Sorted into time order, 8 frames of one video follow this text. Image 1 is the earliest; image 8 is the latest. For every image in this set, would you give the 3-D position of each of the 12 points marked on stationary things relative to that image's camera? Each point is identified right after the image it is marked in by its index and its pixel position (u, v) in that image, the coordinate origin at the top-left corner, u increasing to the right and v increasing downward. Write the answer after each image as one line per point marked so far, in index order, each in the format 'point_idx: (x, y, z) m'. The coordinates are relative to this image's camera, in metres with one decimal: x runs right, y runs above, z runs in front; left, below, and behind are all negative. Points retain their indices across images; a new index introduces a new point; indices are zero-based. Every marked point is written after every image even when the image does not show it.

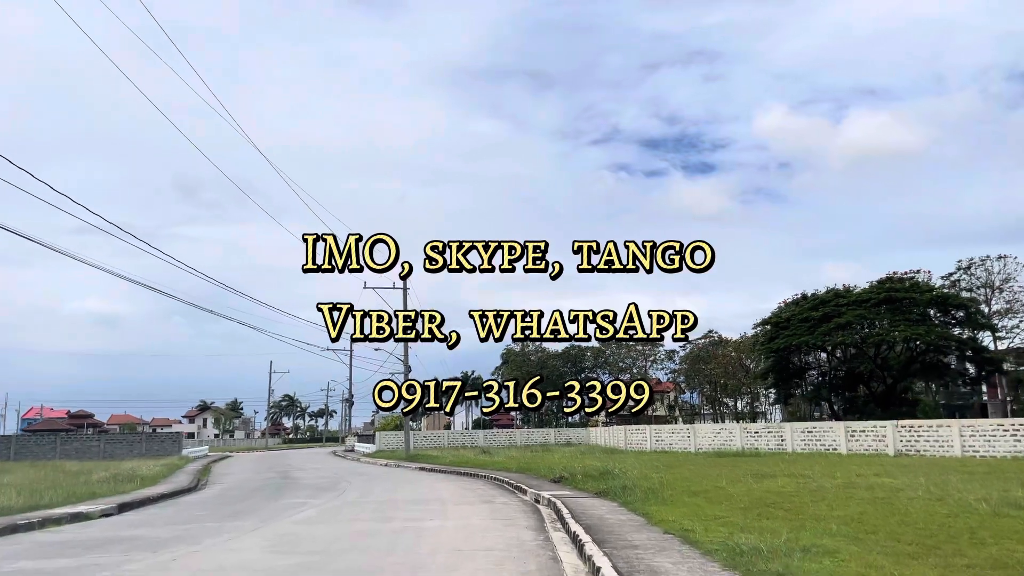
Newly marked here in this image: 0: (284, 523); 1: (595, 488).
0: (-3.7, -3.8, +12.8) m
1: (+1.9, -4.6, +18.1) m
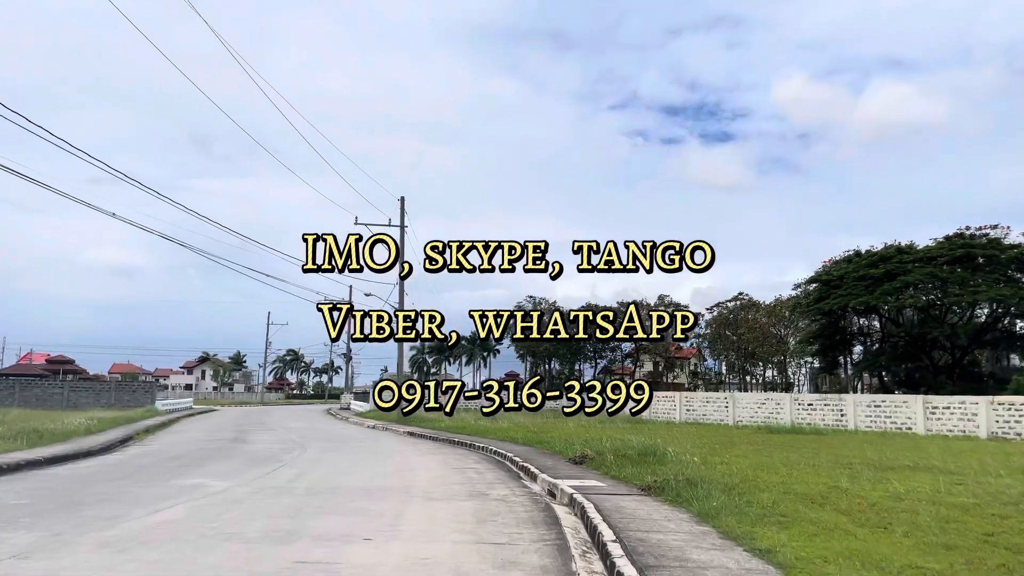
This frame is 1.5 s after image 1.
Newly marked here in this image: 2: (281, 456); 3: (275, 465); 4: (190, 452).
0: (-3.7, -2.2, +6.9) m
1: (+2.0, -2.9, +12.1) m
2: (-5.2, -3.7, +17.5) m
3: (-4.6, -3.4, +15.3) m
4: (-8.0, -4.0, +19.5) m
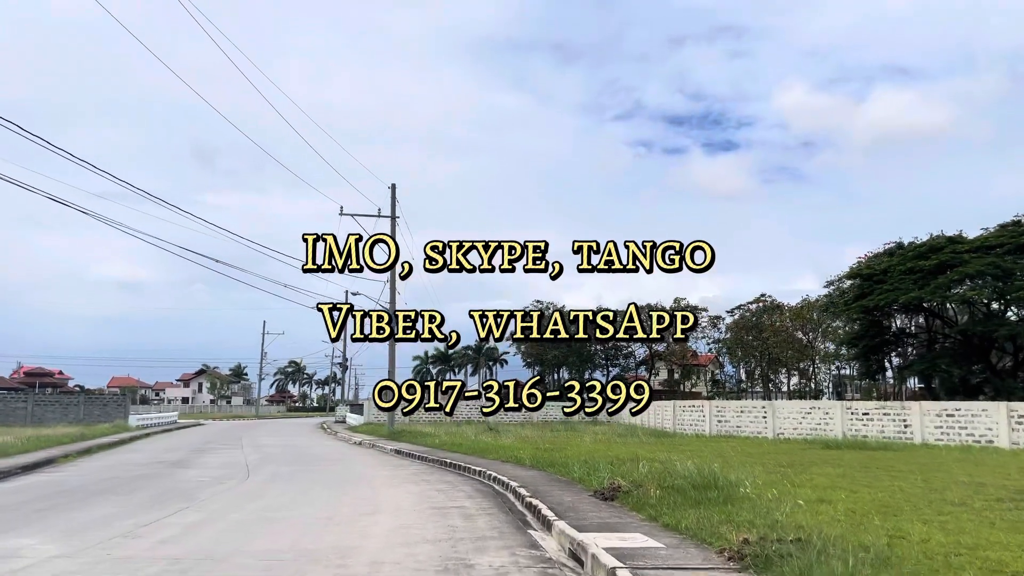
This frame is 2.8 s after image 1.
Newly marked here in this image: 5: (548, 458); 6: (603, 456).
0: (-3.7, -1.7, +2.5) m
1: (+2.0, -2.4, +7.6) m
2: (-5.1, -3.3, +13.1) m
3: (-4.5, -3.0, +10.8) m
4: (-7.9, -3.7, +15.1) m
5: (+1.0, -4.0, +18.7) m
6: (+2.2, -4.0, +18.6) m
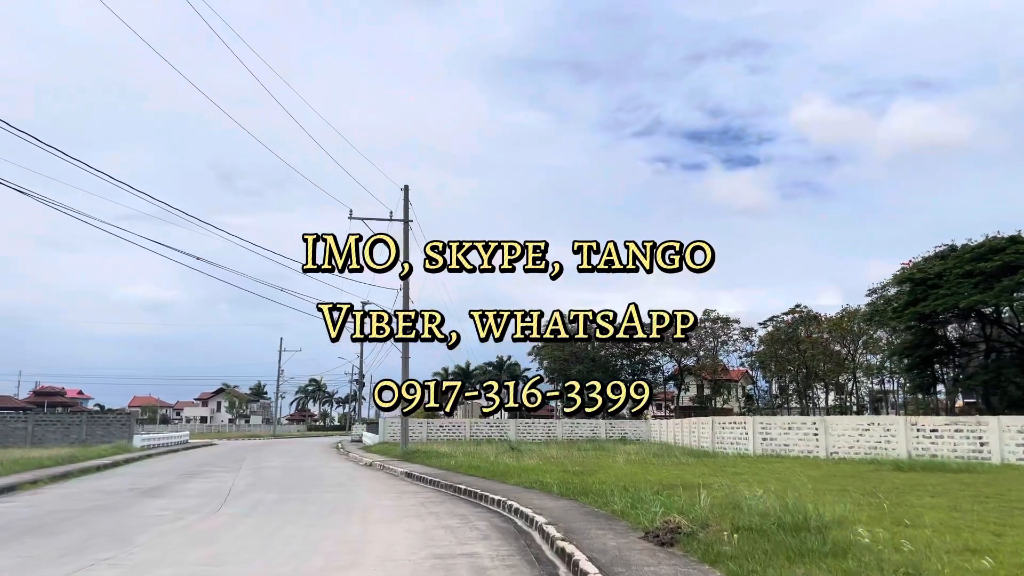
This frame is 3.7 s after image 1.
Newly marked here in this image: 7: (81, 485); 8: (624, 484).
0: (-3.7, -1.3, 0.0) m
1: (+2.2, -2.1, +4.9) m
2: (-4.7, -3.2, +10.6) m
3: (-4.2, -2.8, +8.3) m
4: (-7.5, -3.6, +12.6) m
5: (+1.5, -3.9, +16.0) m
6: (+2.7, -3.9, +15.8) m
7: (-10.0, -4.6, +18.5) m
8: (+2.2, -3.8, +15.3) m
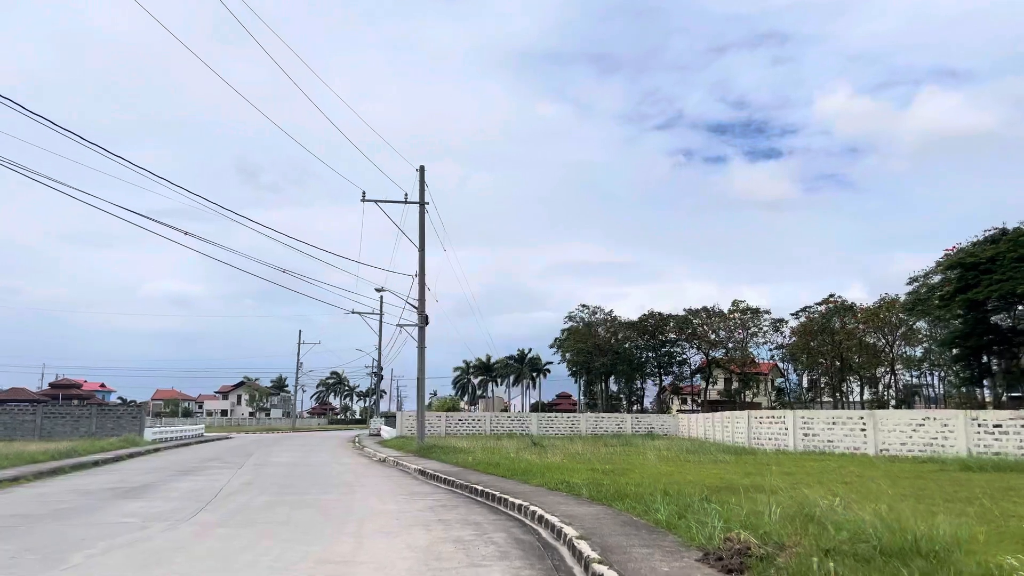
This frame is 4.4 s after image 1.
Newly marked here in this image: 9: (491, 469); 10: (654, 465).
0: (-3.7, -1.0, -1.8) m
1: (+2.3, -1.7, +3.0) m
2: (-4.5, -2.8, +8.8) m
3: (-4.0, -2.4, +6.5) m
4: (-7.1, -3.2, +11.0) m
5: (+1.9, -3.5, +14.1) m
6: (+3.1, -3.4, +13.9) m
7: (-9.5, -4.2, +16.9) m
8: (+2.6, -3.4, +13.4) m
9: (-0.5, -4.5, +19.7) m
10: (+3.5, -4.4, +19.7) m
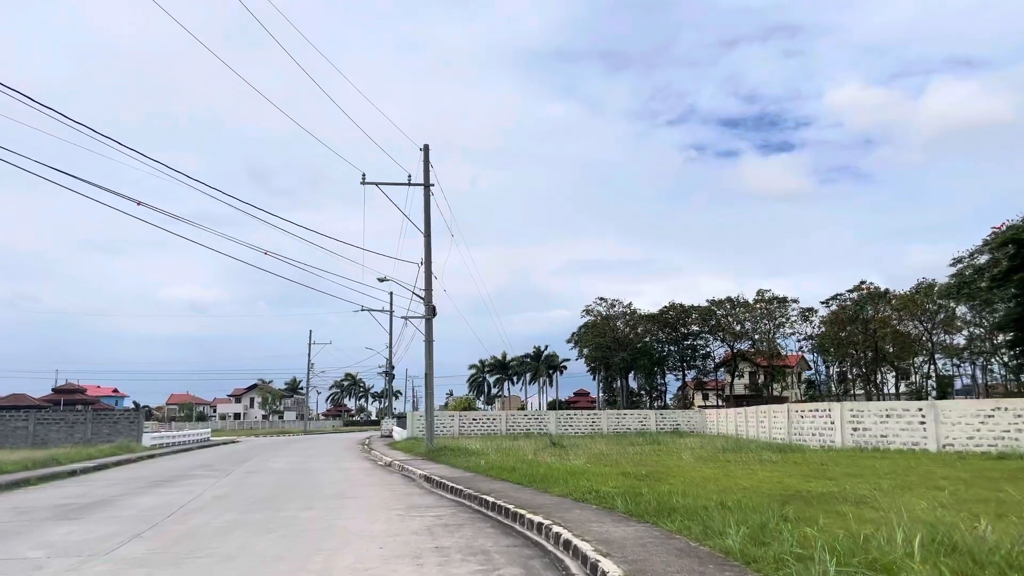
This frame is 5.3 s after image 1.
0: (-3.8, -0.6, -4.2) m
1: (+2.3, -1.2, +0.5) m
2: (-4.3, -2.4, +6.5) m
3: (-3.9, -2.1, +4.1) m
4: (-6.9, -2.9, +8.6) m
5: (+2.2, -3.0, +11.6) m
6: (+3.4, -2.9, +11.4) m
7: (-9.2, -3.9, +14.6) m
8: (+2.8, -2.9, +10.9) m
9: (-0.1, -4.1, +17.3) m
10: (+3.9, -3.9, +17.2) m
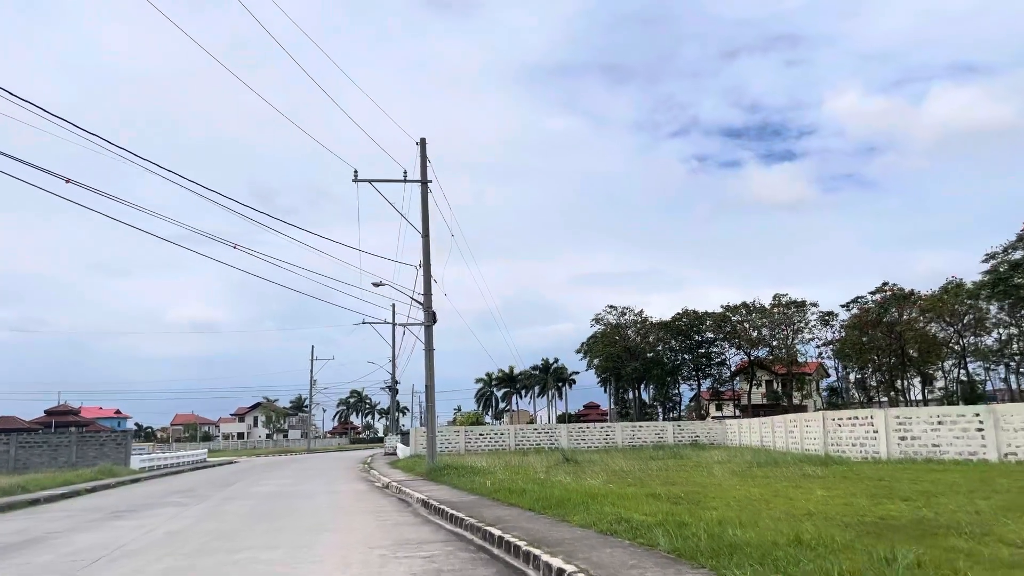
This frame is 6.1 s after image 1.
0: (-3.8, -0.2, -6.4) m
1: (+2.3, -0.8, -1.8) m
2: (-4.2, -2.2, +4.2) m
3: (-3.9, -1.8, +1.9) m
4: (-6.8, -2.8, +6.4) m
5: (+2.3, -2.8, +9.3) m
6: (+3.5, -2.7, +9.1) m
7: (-9.0, -3.9, +12.3) m
8: (+2.9, -2.6, +8.6) m
9: (+0.1, -4.0, +14.9) m
10: (+4.1, -3.7, +14.8) m
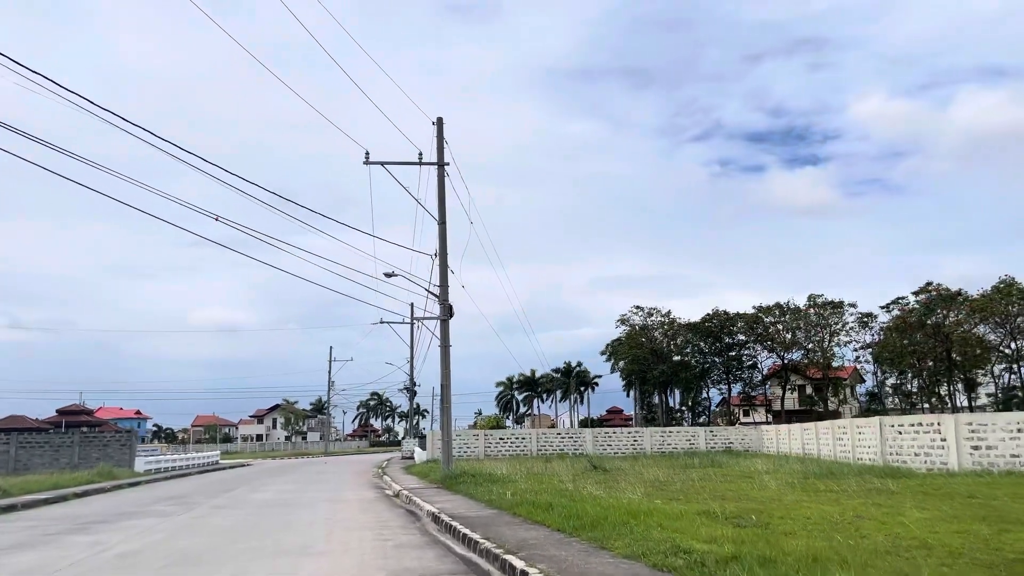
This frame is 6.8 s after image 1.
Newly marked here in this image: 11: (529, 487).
0: (-4.0, +0.3, -8.5) m
1: (+2.2, -0.4, -4.0) m
2: (-4.1, -1.8, +2.2) m
3: (-3.8, -1.4, -0.2) m
4: (-6.7, -2.4, +4.4) m
5: (+2.5, -2.4, +7.1) m
6: (+3.7, -2.3, +6.8) m
7: (-8.7, -3.5, +10.4) m
8: (+3.2, -2.3, +6.4) m
9: (+0.4, -3.6, +12.8) m
10: (+4.5, -3.4, +12.6) m
11: (+0.3, -4.6, +18.4) m
